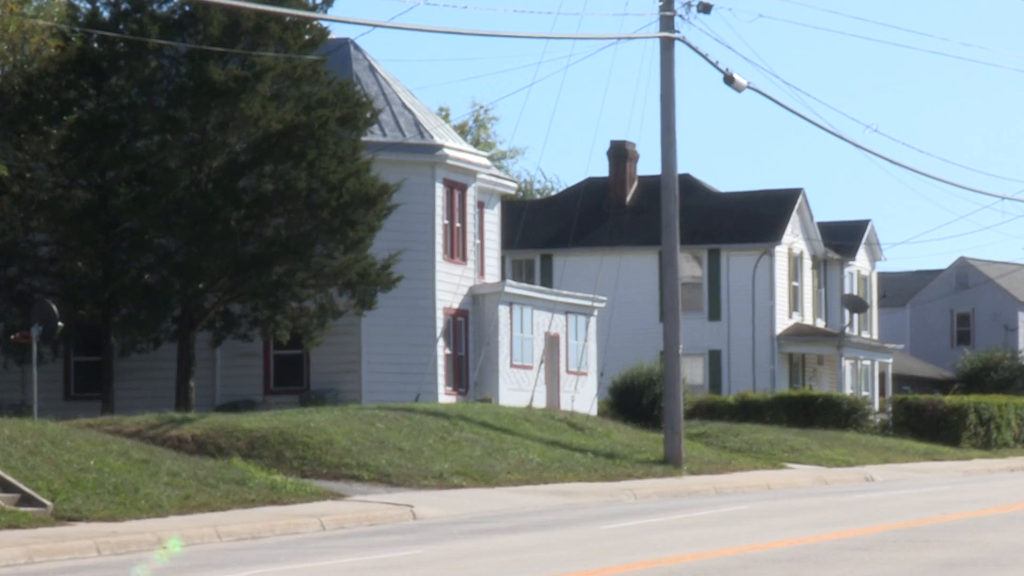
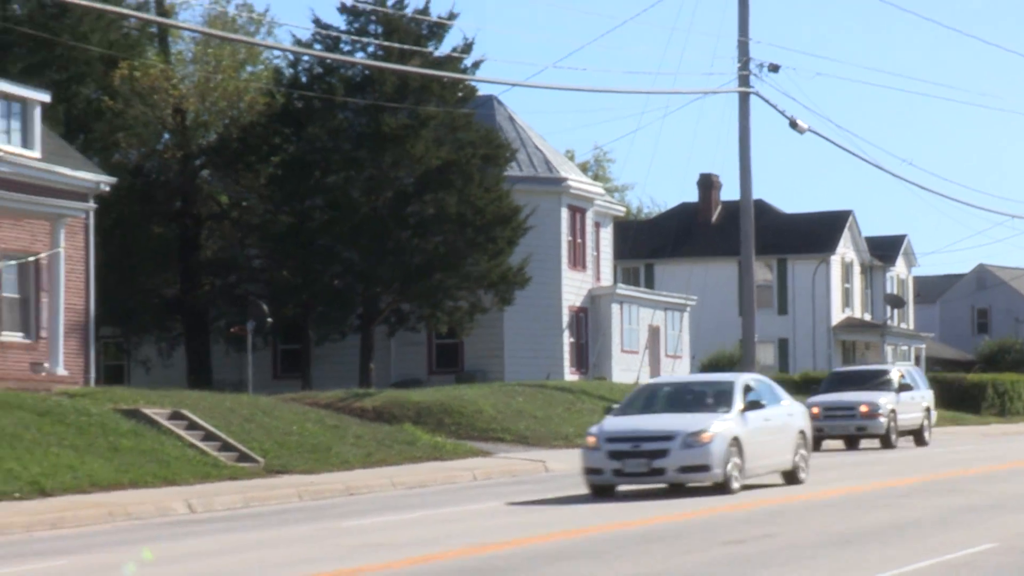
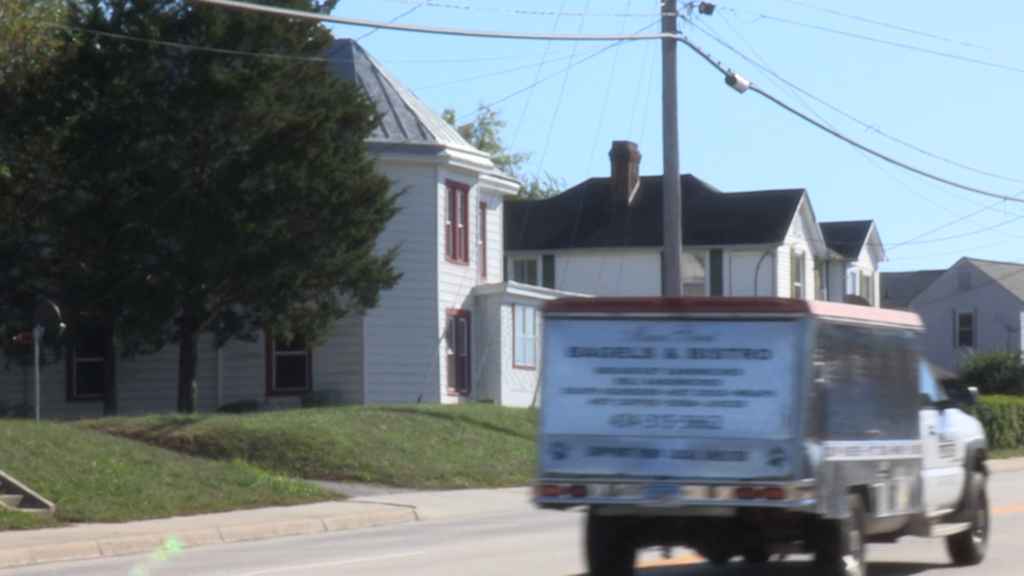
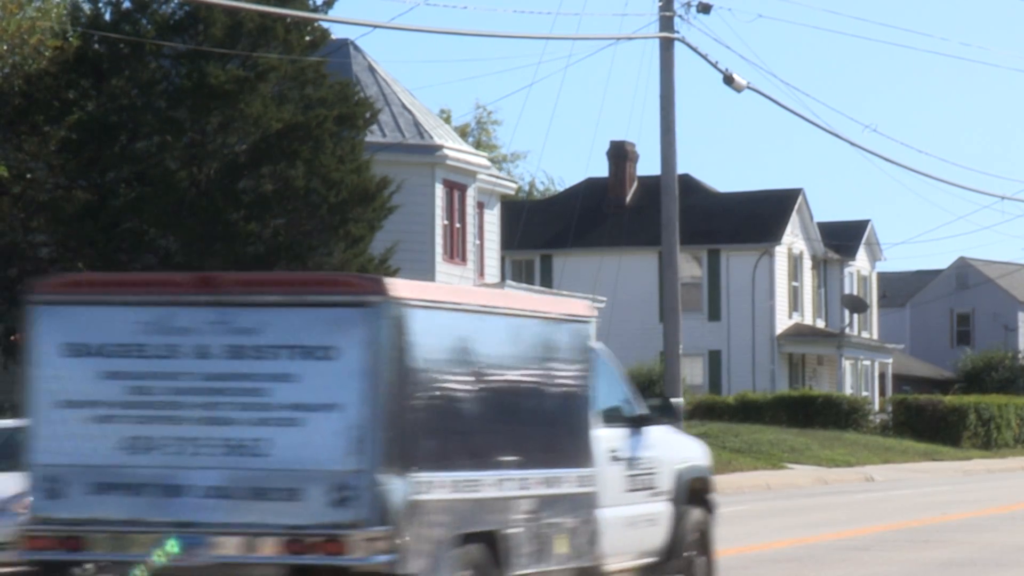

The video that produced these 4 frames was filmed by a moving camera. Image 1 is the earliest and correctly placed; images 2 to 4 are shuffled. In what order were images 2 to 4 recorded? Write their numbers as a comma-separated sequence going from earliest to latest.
4, 3, 2
